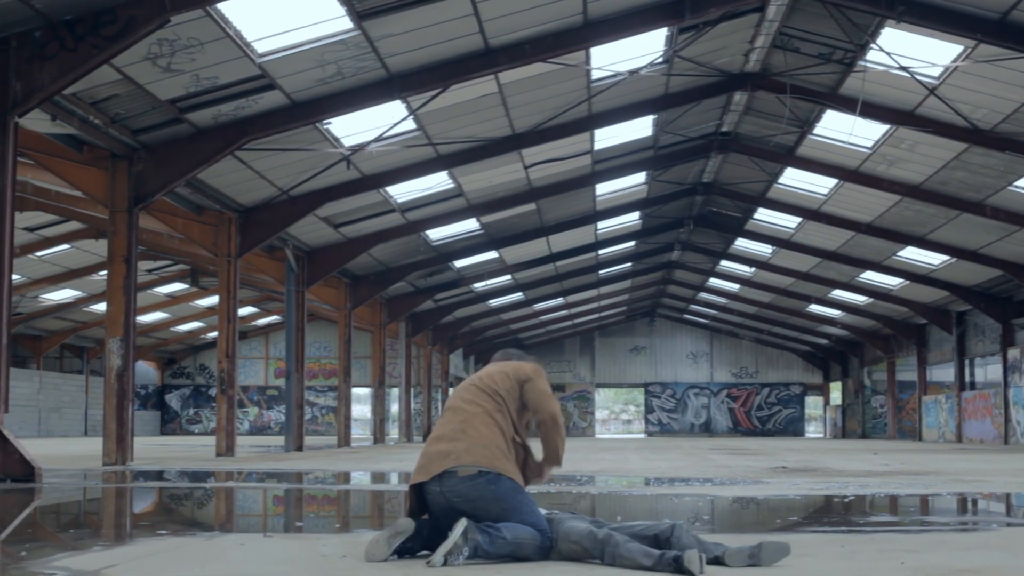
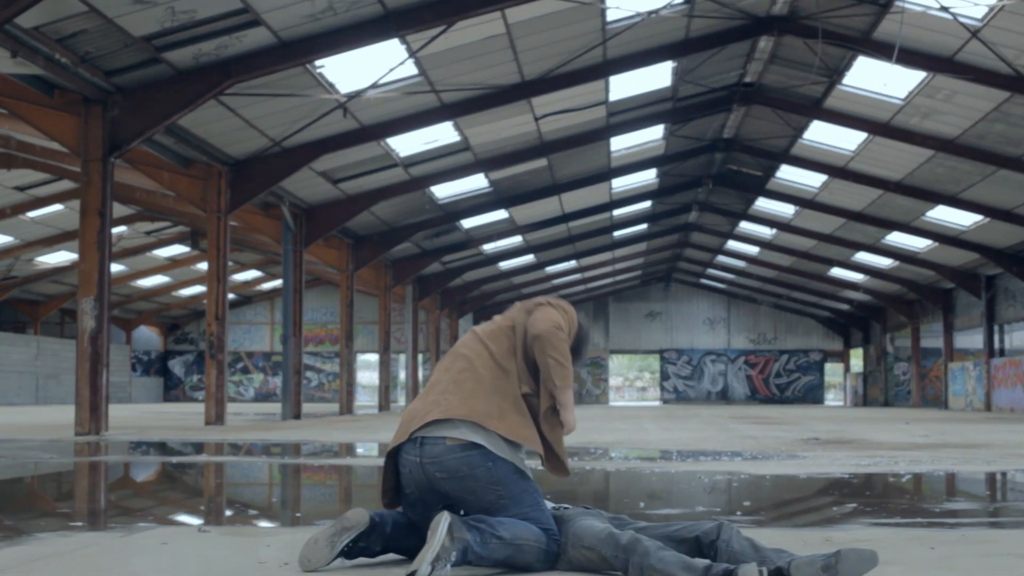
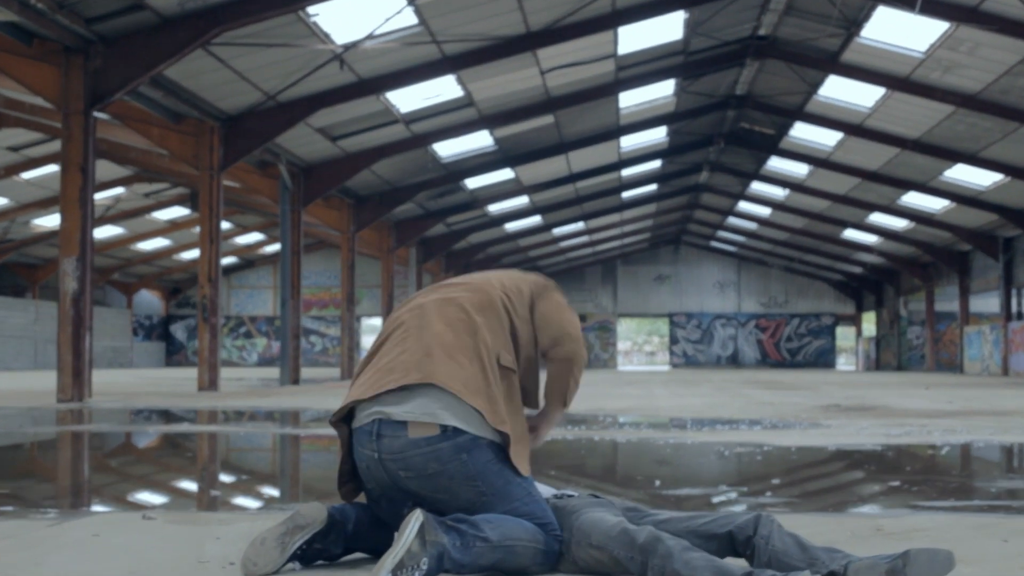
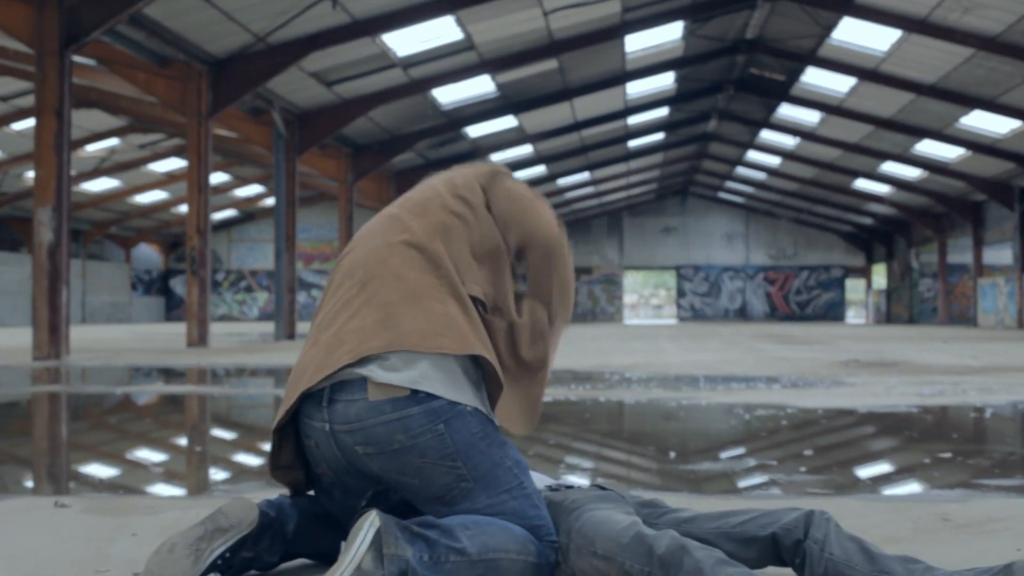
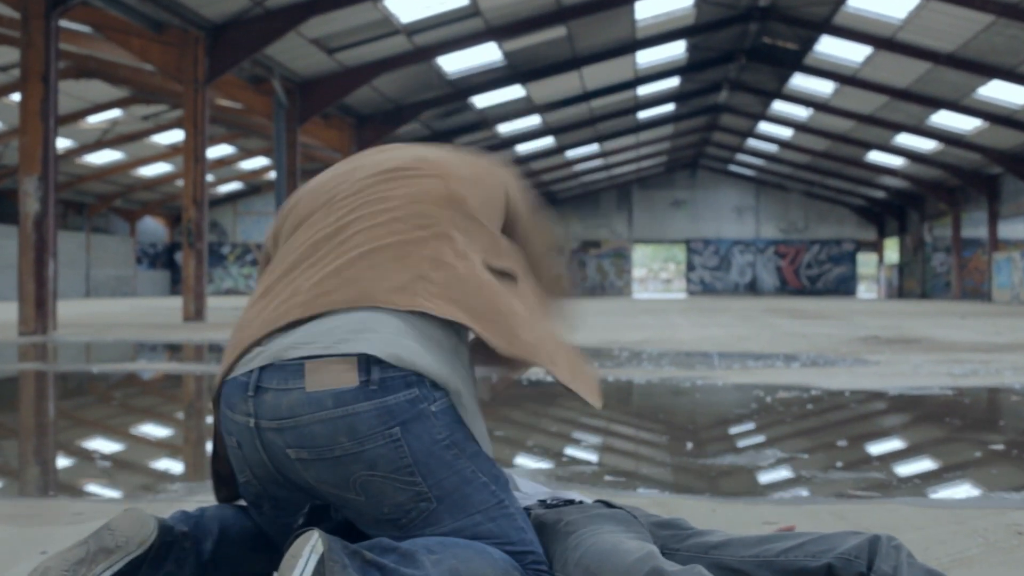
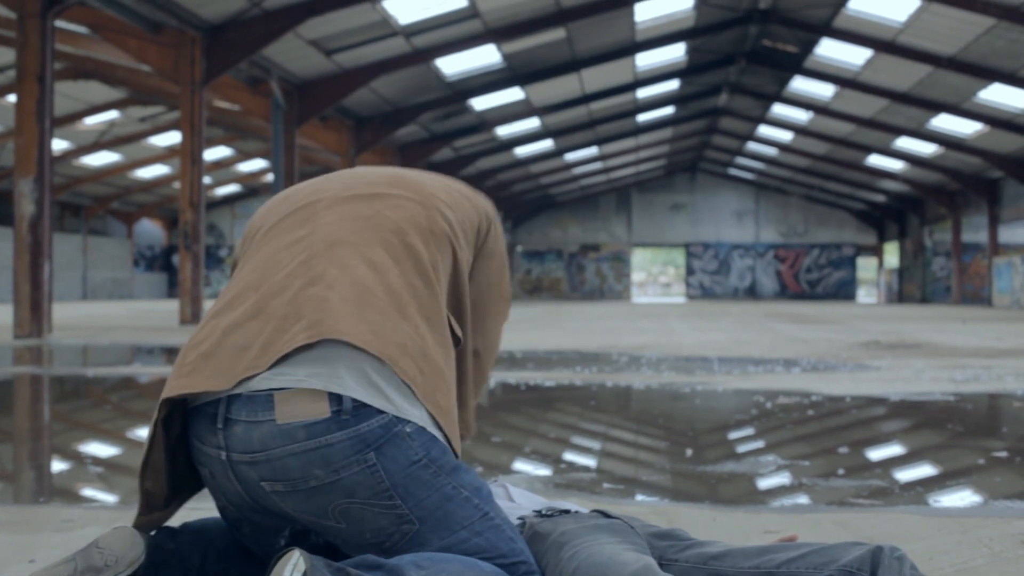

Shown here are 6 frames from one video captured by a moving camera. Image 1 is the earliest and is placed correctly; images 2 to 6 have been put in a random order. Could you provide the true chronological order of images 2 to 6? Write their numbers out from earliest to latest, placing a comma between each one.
2, 3, 4, 5, 6
